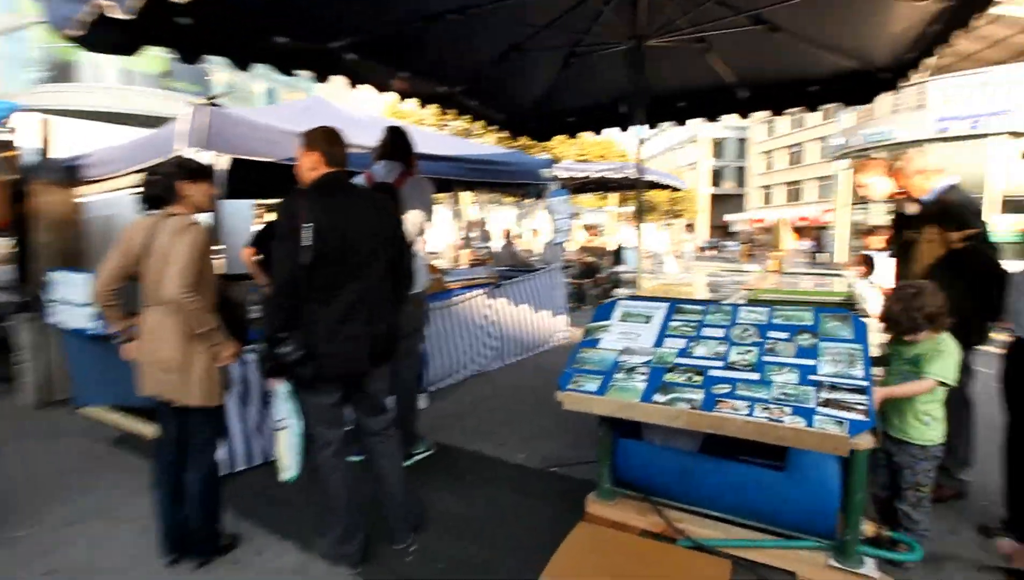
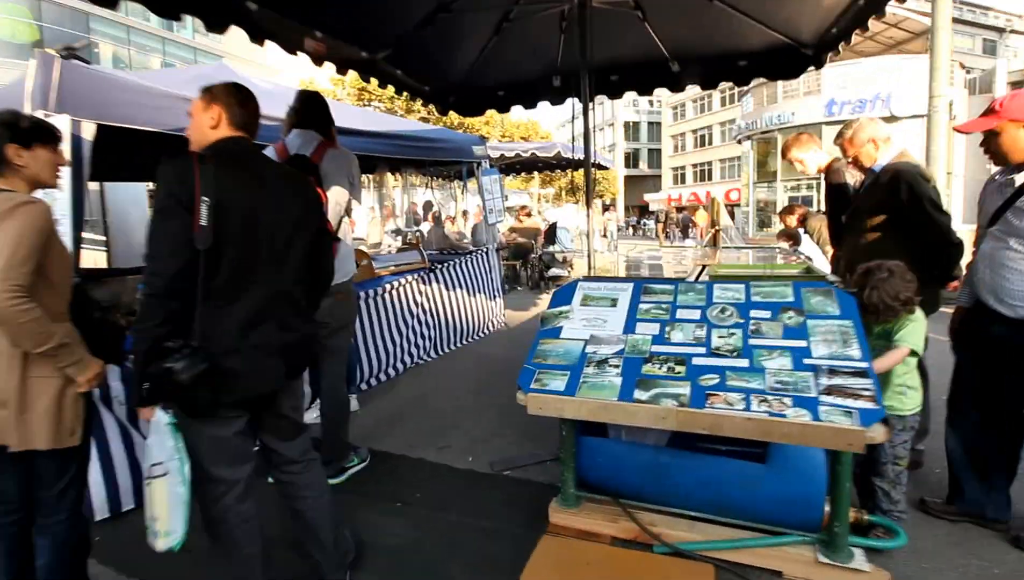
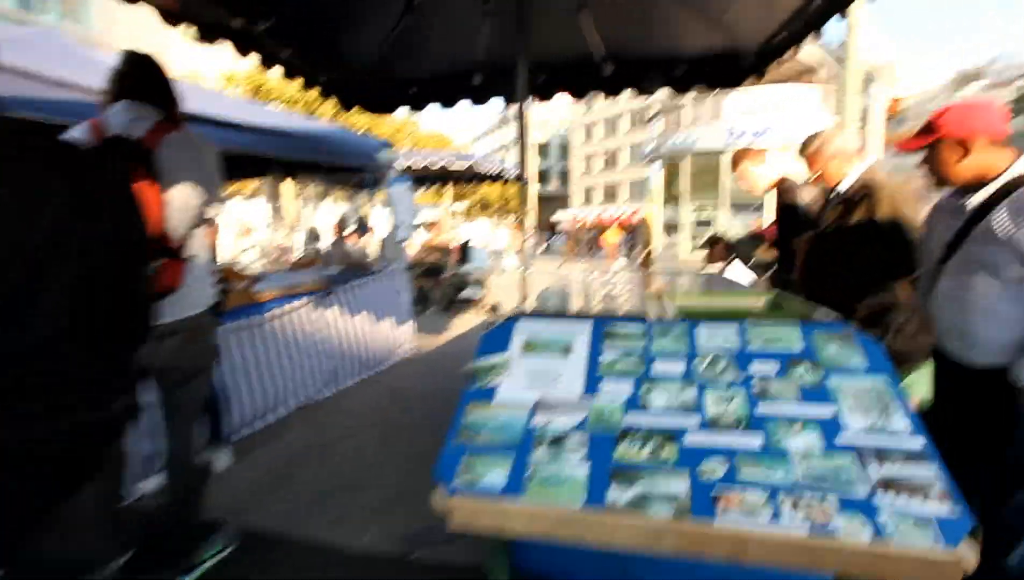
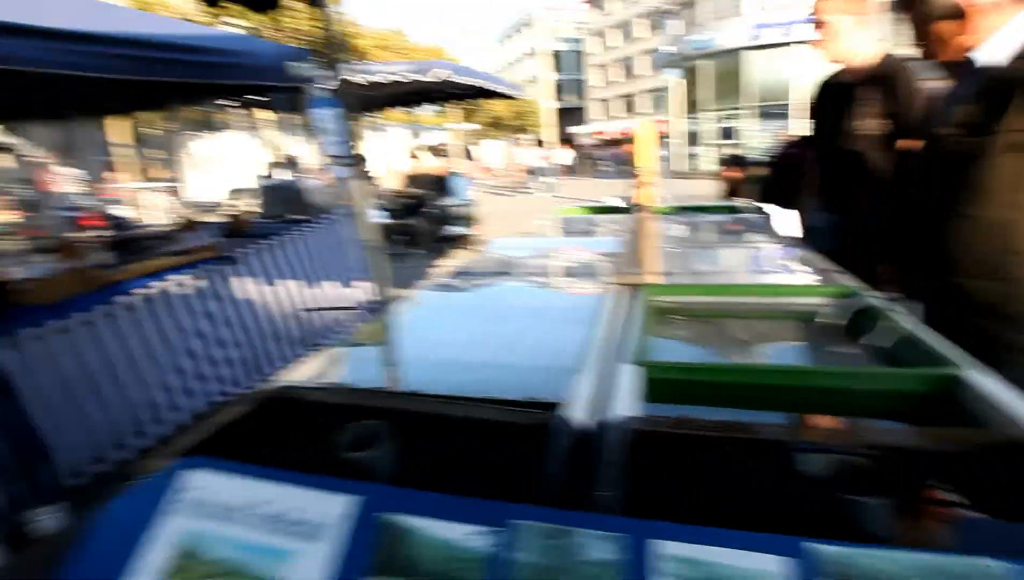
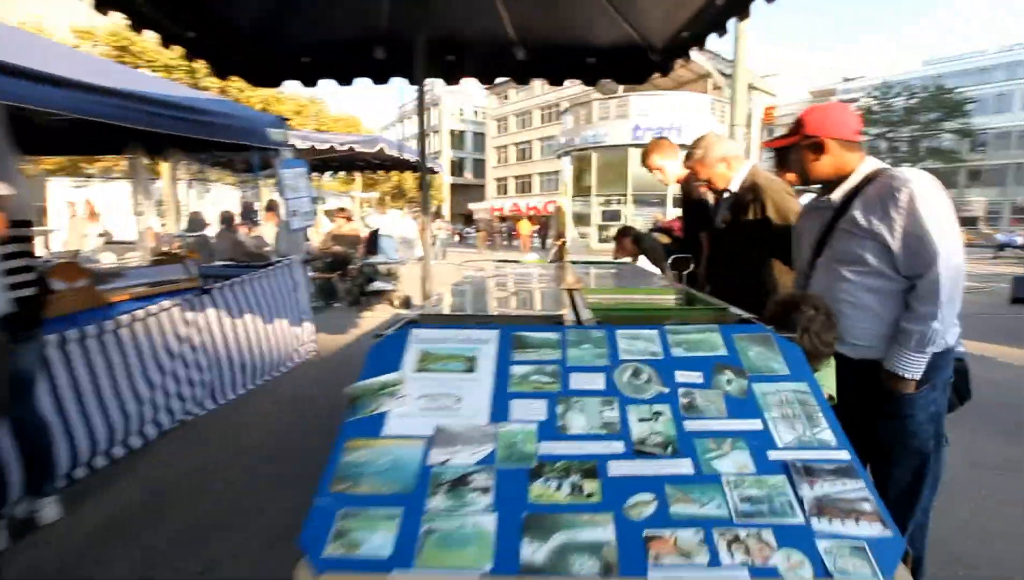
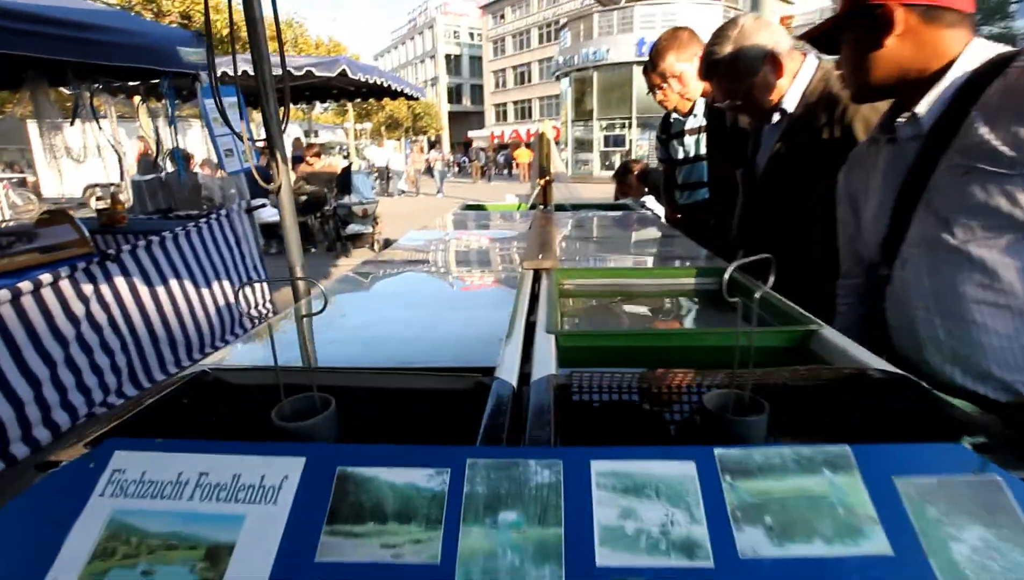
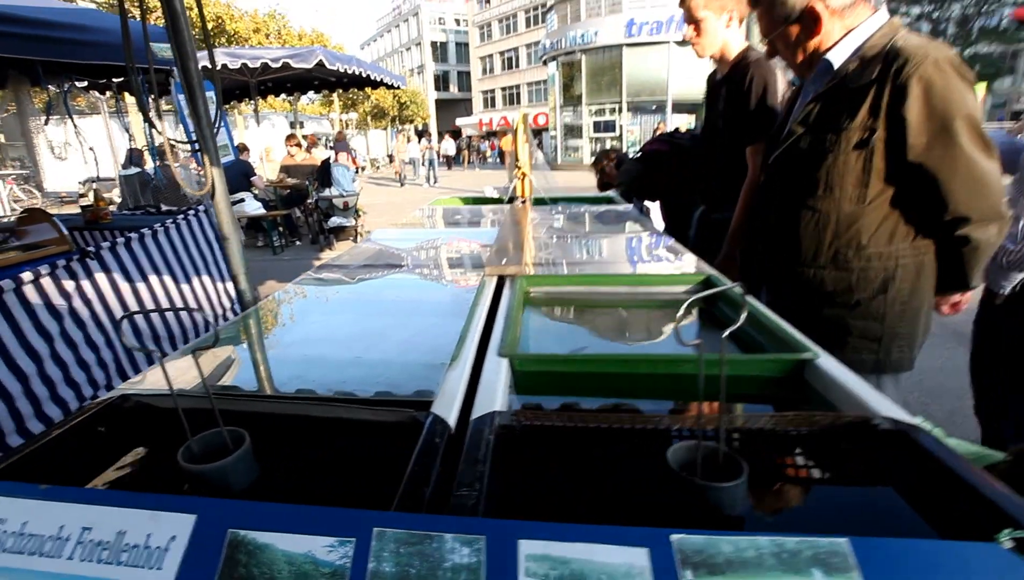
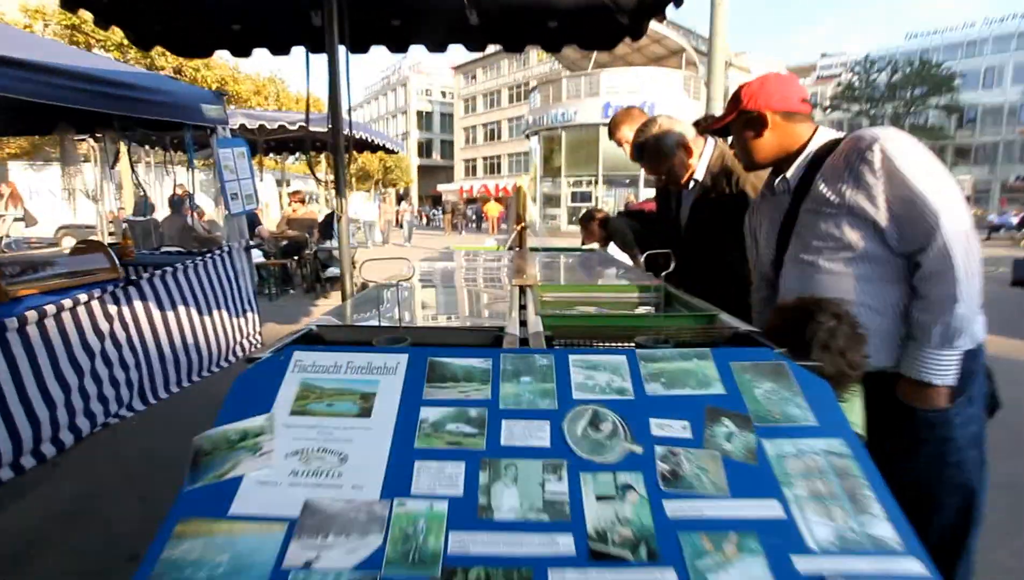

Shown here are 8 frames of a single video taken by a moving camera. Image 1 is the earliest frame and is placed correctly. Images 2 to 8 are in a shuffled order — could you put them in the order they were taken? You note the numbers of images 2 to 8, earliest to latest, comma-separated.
2, 3, 5, 8, 6, 7, 4
